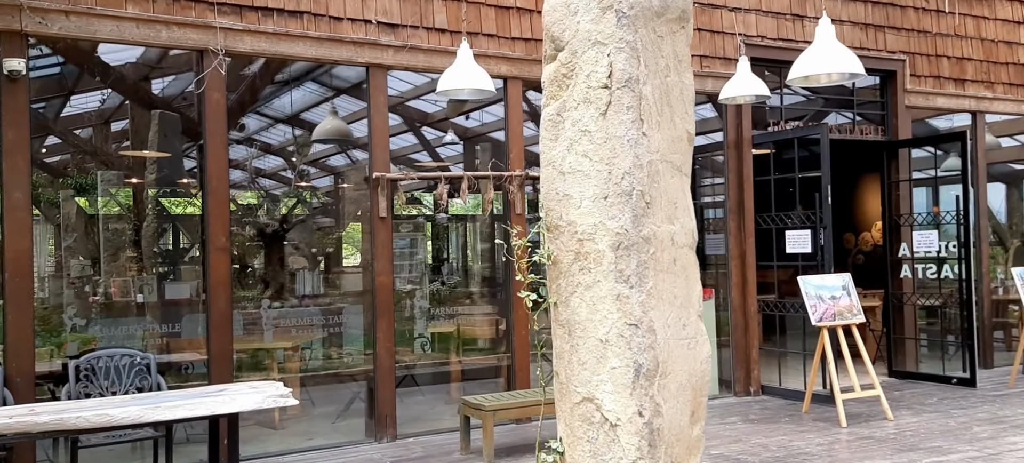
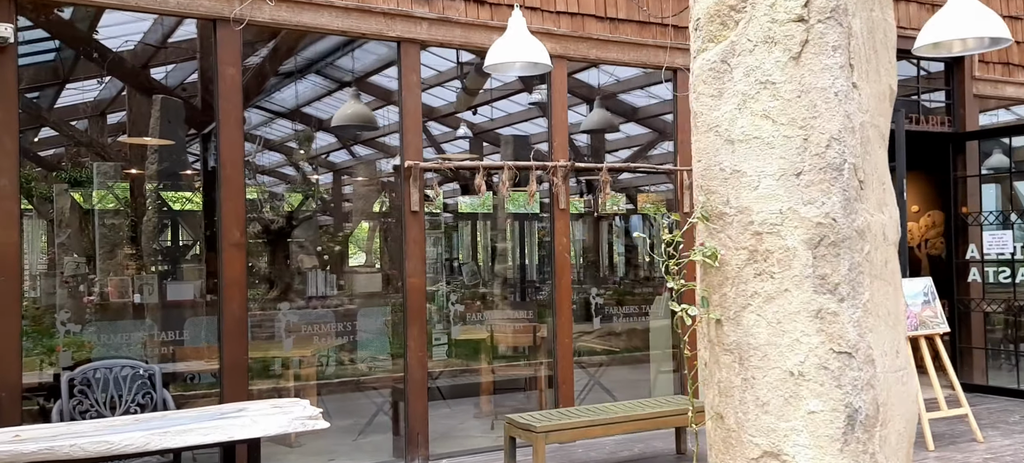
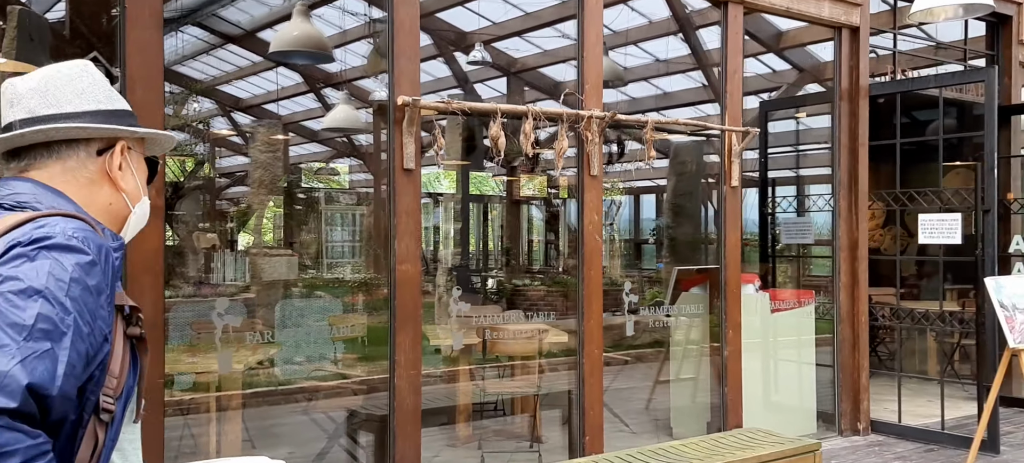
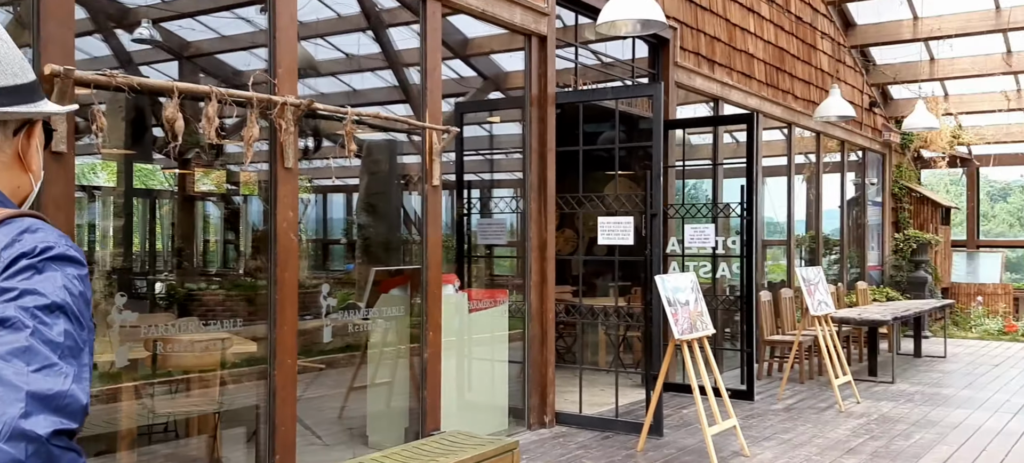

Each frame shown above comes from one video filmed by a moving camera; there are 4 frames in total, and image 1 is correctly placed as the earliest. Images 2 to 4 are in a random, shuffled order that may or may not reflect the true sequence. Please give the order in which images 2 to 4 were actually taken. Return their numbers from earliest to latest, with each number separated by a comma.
2, 3, 4
